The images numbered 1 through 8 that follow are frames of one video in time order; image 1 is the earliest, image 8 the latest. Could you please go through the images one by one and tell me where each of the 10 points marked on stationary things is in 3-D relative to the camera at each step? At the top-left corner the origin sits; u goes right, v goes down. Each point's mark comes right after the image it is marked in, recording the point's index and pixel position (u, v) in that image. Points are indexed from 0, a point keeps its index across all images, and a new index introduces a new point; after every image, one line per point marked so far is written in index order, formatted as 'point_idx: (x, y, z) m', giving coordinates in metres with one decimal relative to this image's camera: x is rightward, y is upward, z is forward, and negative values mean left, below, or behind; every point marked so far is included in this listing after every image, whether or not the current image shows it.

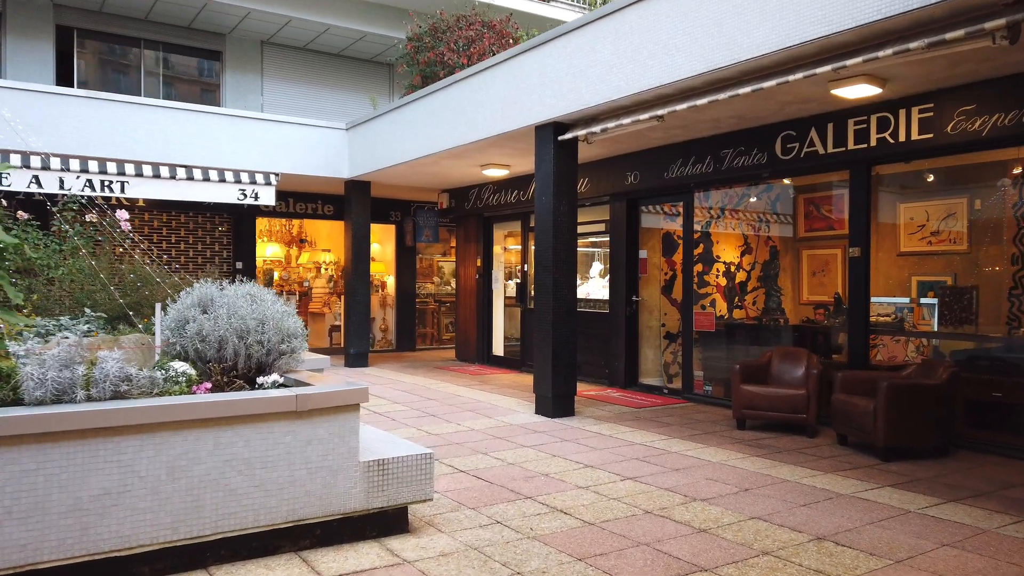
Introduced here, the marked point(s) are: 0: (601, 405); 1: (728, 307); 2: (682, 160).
0: (+1.0, -1.3, +8.3) m
1: (+2.5, -0.2, +8.8) m
2: (+2.1, +1.5, +8.7) m
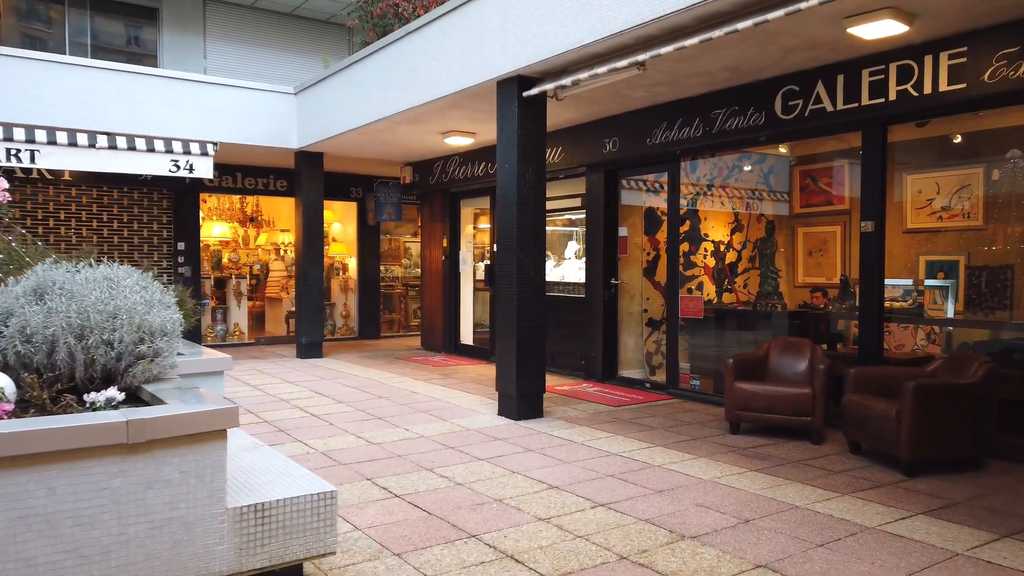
0: (+0.6, -1.2, +7.3) m
1: (+2.1, 0.0, +7.8) m
2: (+1.6, +1.7, +7.6) m
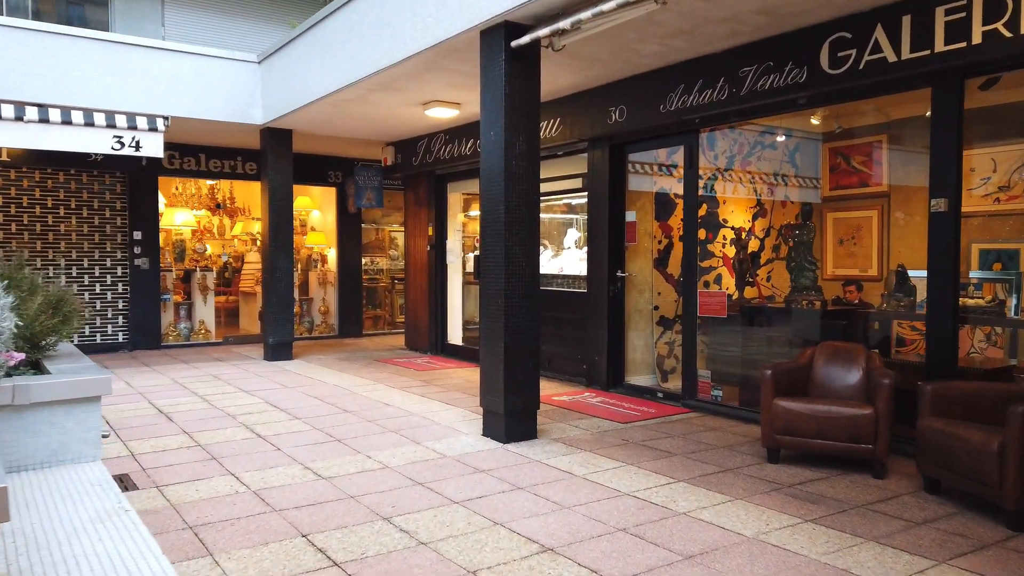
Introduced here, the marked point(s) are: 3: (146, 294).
0: (+0.5, -1.1, +6.2) m
1: (+2.0, 0.0, +6.6) m
2: (+1.5, +1.8, +6.4) m
3: (-5.4, -0.1, +10.7) m
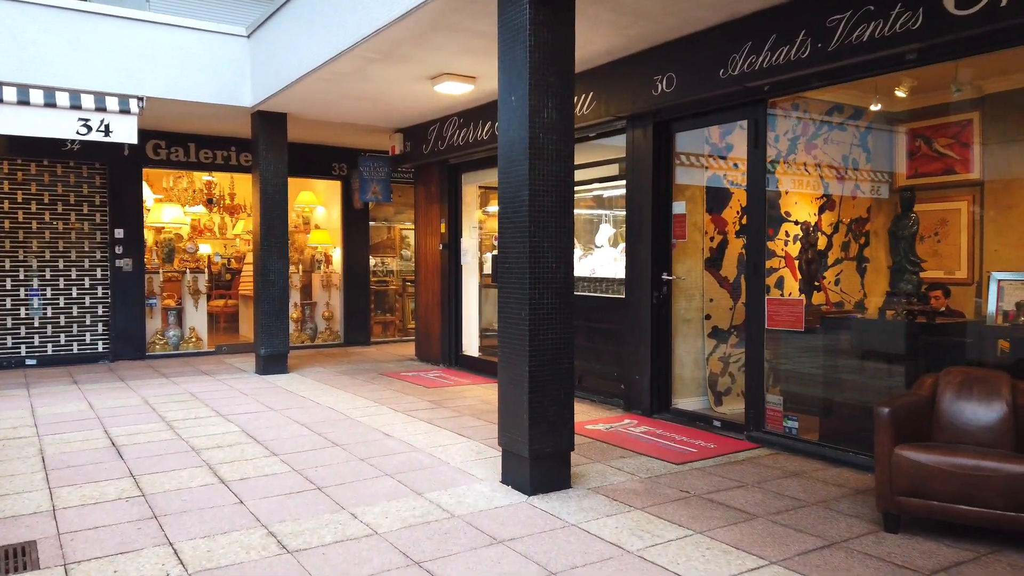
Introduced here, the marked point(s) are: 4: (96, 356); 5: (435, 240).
0: (+0.7, -1.2, +5.0) m
1: (+2.2, 0.0, +5.4) m
2: (+1.7, +1.8, +5.2) m
3: (-5.1, -0.1, +9.7) m
4: (-5.4, -0.9, +9.5) m
5: (-1.0, +0.6, +9.6) m
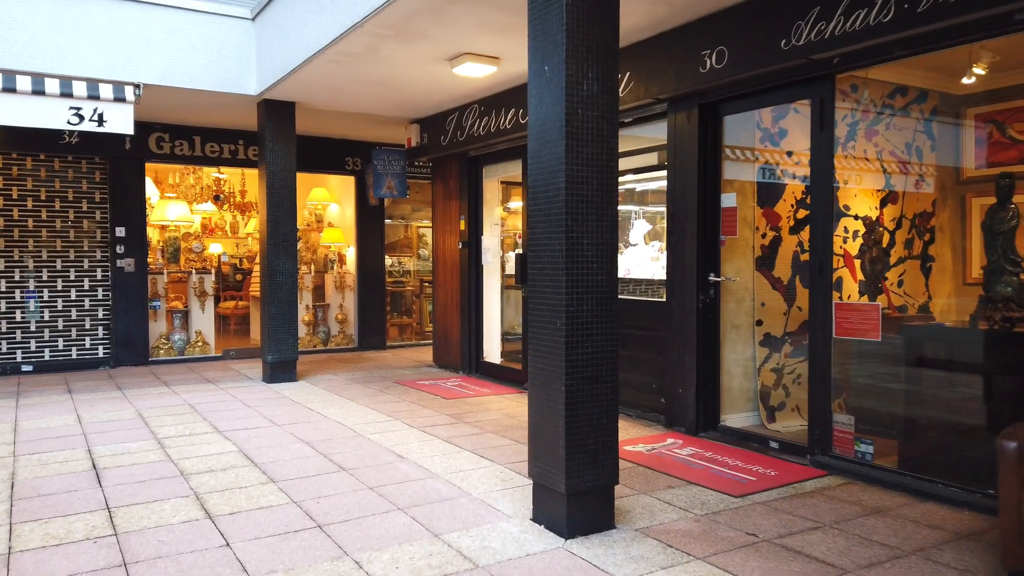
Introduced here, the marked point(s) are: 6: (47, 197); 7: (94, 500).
0: (+0.9, -1.2, +4.3) m
1: (+2.4, 0.0, +4.7) m
2: (+1.9, +1.7, +4.5) m
3: (-4.8, -0.2, +9.1) m
4: (-5.1, -0.9, +8.9) m
5: (-0.7, +0.6, +9.0) m
6: (-5.6, +1.1, +8.7) m
7: (-2.4, -1.2, +4.1) m
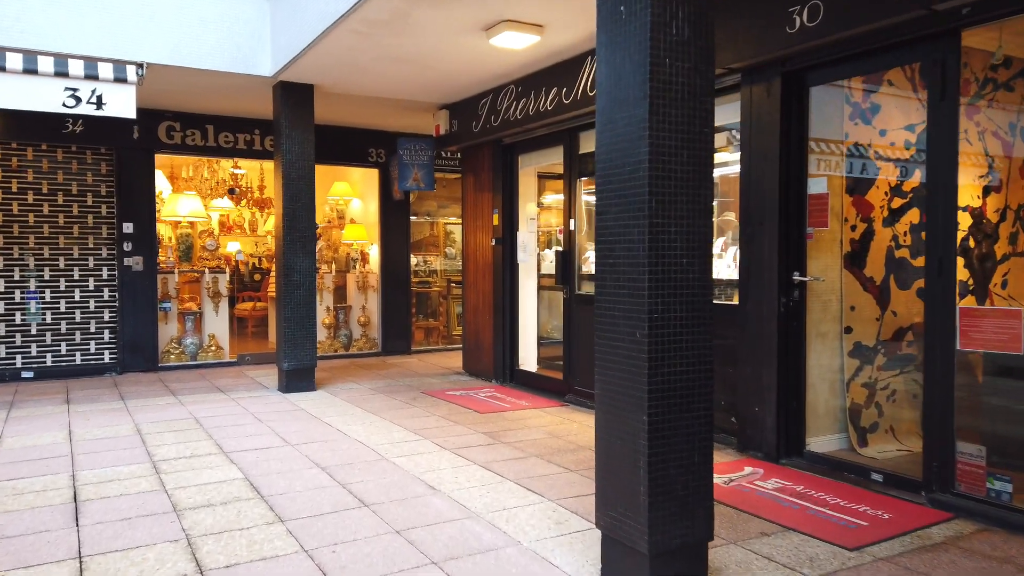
0: (+1.2, -1.2, +3.5) m
1: (+2.7, 0.0, +3.8) m
2: (+2.2, +1.7, +3.7) m
3: (-4.4, -0.2, +8.5) m
4: (-4.7, -0.9, +8.3) m
5: (-0.3, +0.6, +8.2) m
6: (-5.2, +1.1, +8.1) m
7: (-2.1, -1.2, +3.4) m
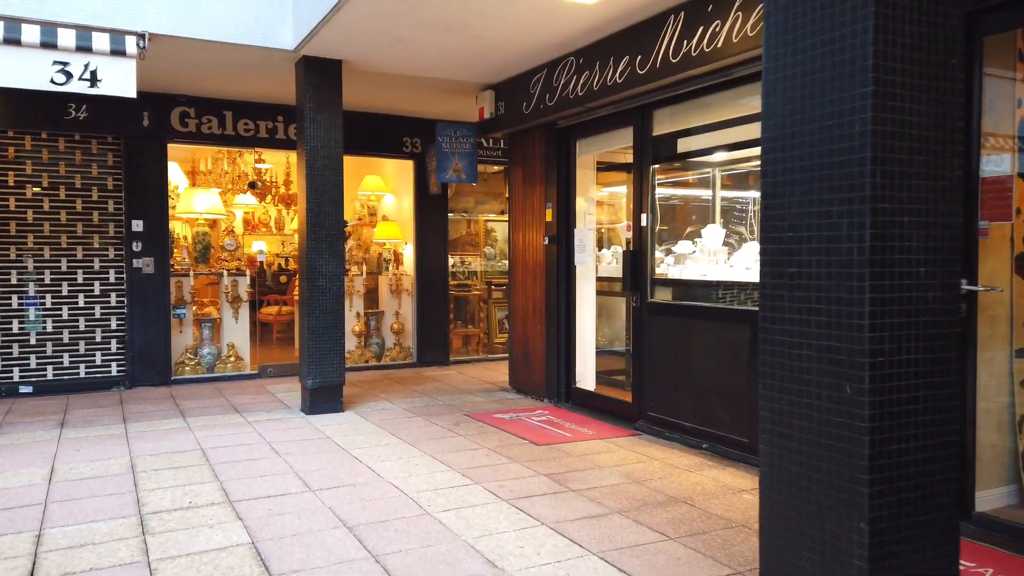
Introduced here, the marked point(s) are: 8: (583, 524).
0: (+1.5, -1.2, +2.4) m
1: (+3.1, -0.1, +2.7) m
2: (+2.6, +1.7, +2.6) m
3: (-3.8, -0.2, +7.7) m
4: (-4.2, -1.0, +7.5) m
5: (+0.2, +0.6, +7.2) m
6: (-4.6, +1.0, +7.2) m
7: (-1.8, -1.3, +2.5) m
8: (+0.4, -1.2, +3.7) m
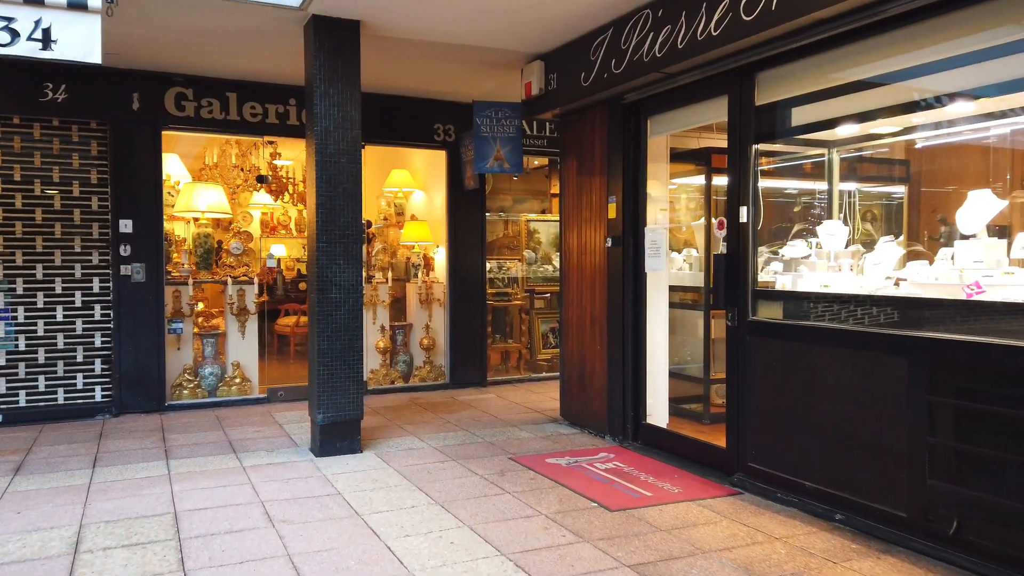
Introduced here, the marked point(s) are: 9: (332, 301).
0: (+1.8, -1.3, +1.1) m
1: (+3.3, -0.2, +1.3) m
2: (+2.8, +1.6, +1.2) m
3: (-3.4, -0.3, +6.6) m
4: (-3.7, -1.1, +6.4) m
5: (+0.7, +0.5, +5.9) m
6: (-4.2, +0.9, +6.2) m
7: (-1.5, -1.3, +1.3) m
8: (+0.7, -1.3, +2.4) m
9: (-1.3, -0.1, +5.3) m
